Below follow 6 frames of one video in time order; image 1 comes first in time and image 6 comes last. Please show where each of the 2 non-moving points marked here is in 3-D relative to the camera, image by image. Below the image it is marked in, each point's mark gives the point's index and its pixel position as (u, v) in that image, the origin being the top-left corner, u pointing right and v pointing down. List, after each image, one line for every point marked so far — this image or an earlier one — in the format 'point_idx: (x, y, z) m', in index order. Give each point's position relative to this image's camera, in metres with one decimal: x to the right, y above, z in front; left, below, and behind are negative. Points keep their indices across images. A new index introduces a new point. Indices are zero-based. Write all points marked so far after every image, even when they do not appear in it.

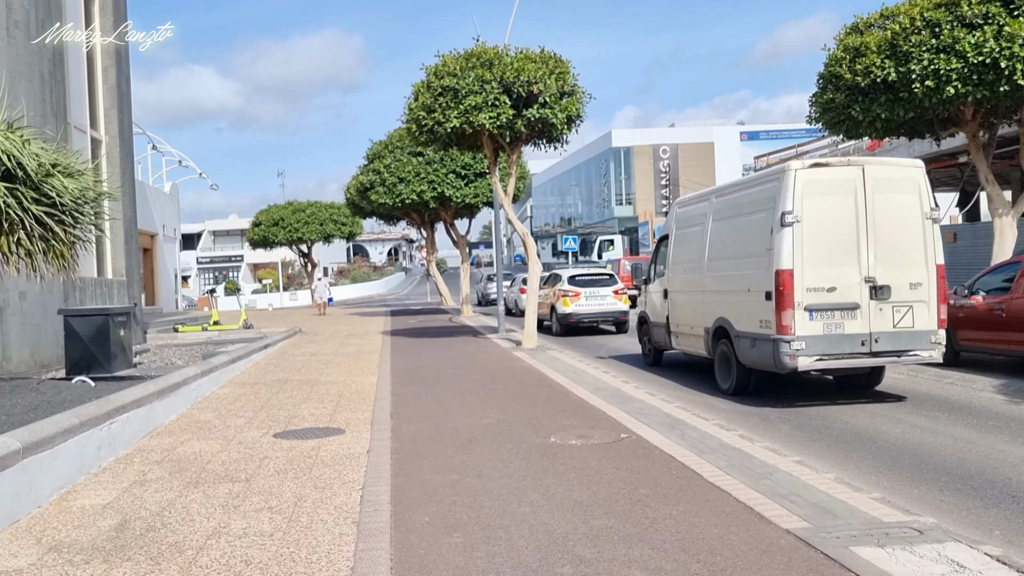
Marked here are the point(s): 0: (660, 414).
0: (+1.5, -1.3, +8.8) m
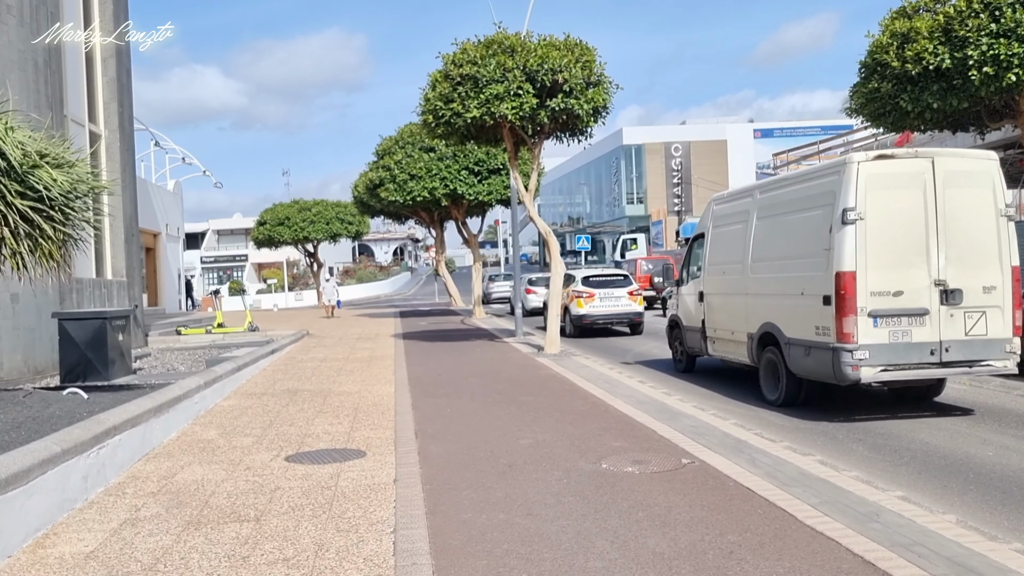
0: (+1.9, -1.3, +7.8) m
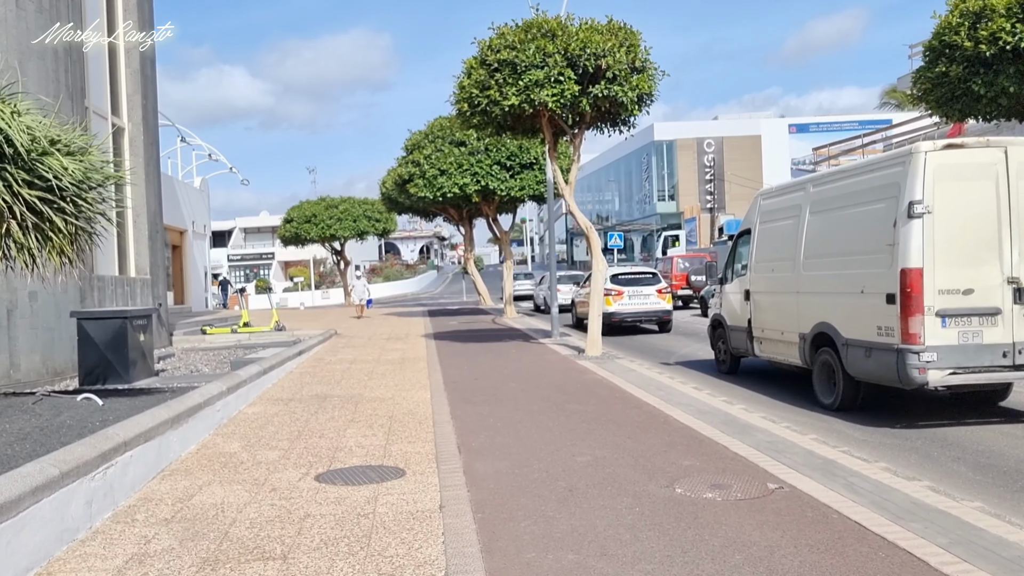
0: (+2.4, -1.3, +6.9) m
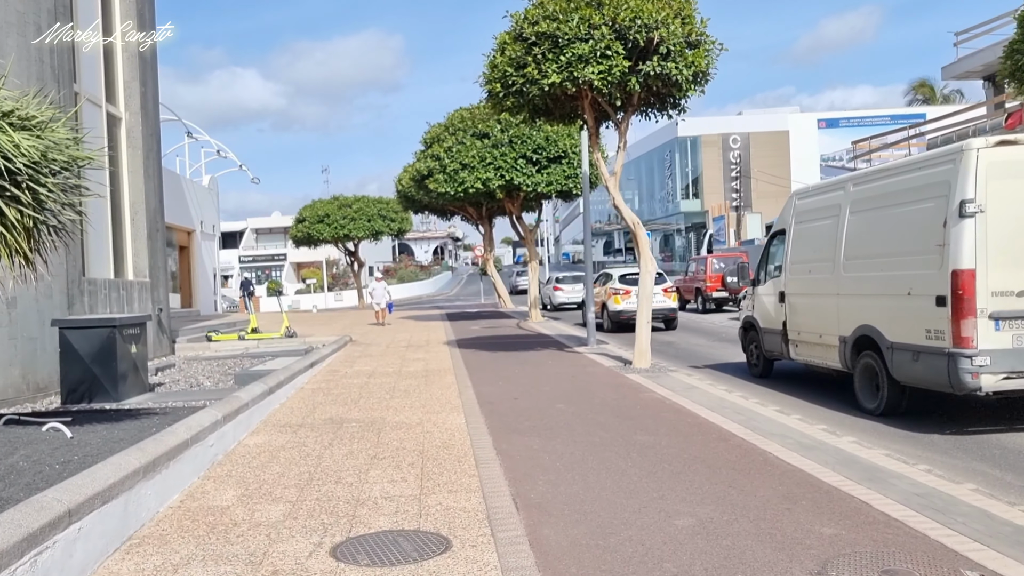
0: (+2.8, -1.4, +5.3) m
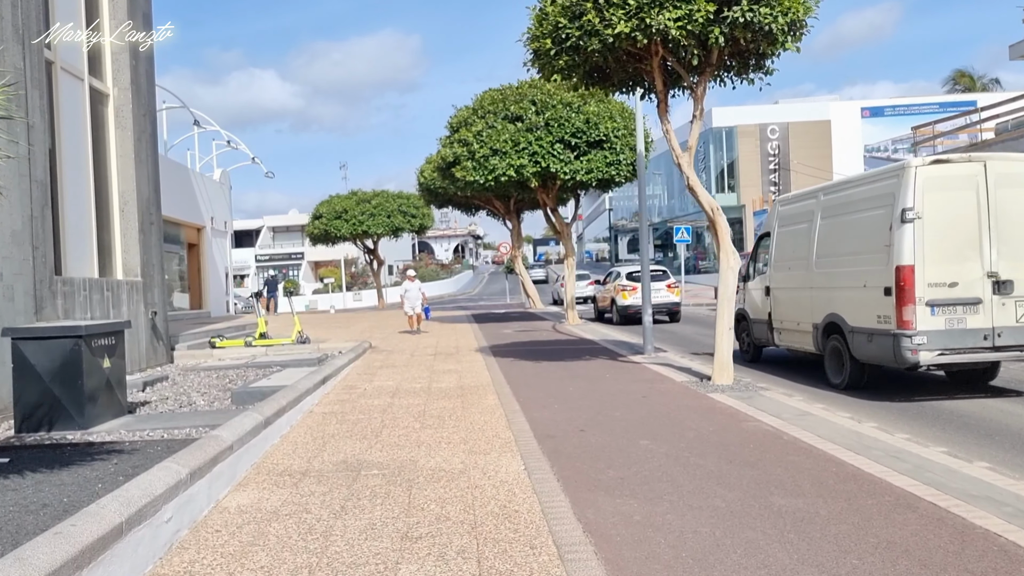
0: (+3.3, -1.4, +2.9) m
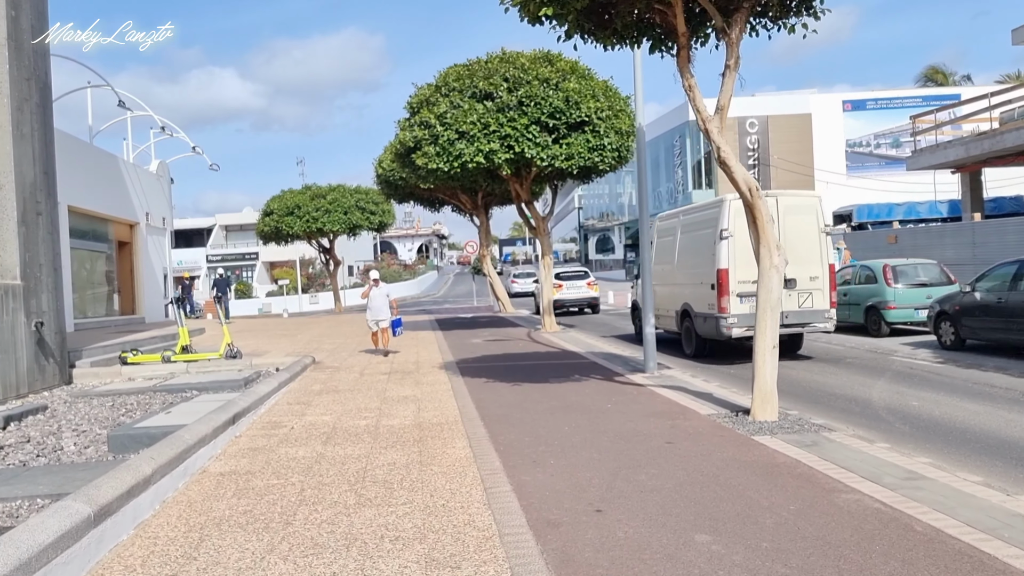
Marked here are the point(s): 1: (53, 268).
0: (+3.4, -1.4, +0.3) m
1: (-7.3, +0.3, +13.2) m
